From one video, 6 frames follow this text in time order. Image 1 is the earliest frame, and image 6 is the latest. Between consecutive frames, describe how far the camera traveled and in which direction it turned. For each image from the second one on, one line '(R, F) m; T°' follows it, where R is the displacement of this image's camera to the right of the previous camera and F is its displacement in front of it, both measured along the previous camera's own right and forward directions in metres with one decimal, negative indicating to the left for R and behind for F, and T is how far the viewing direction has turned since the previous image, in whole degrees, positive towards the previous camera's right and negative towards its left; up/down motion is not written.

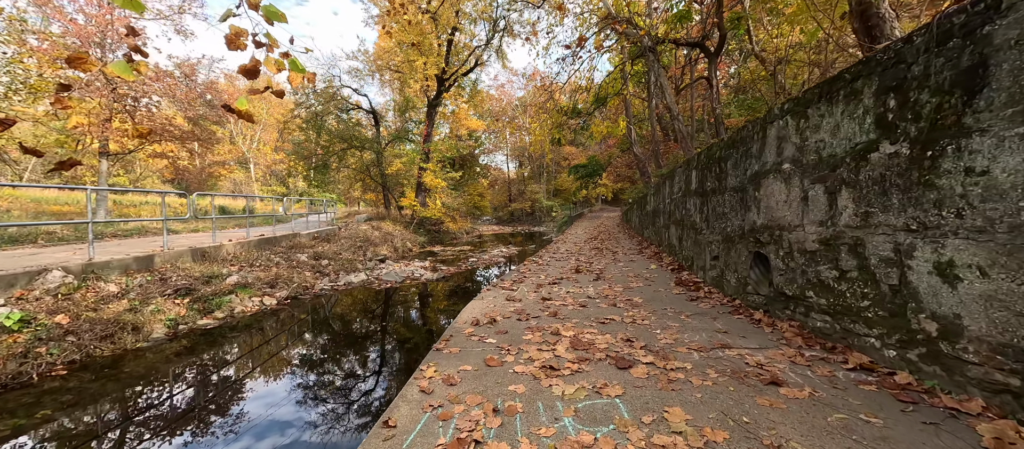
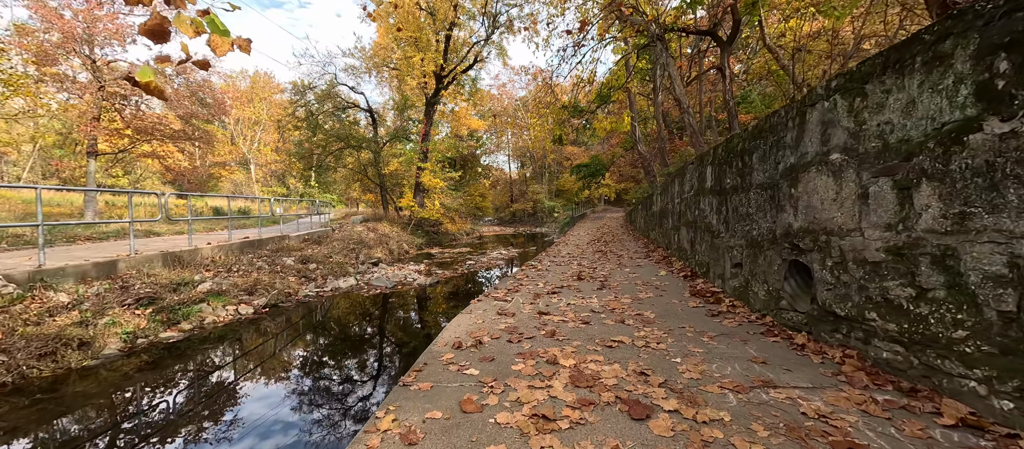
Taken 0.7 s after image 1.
(+0.1, +0.5) m; 0°
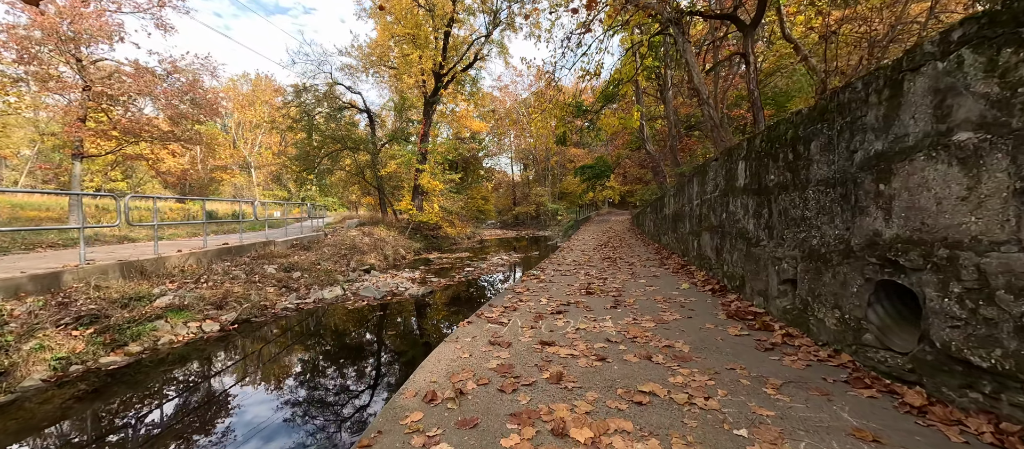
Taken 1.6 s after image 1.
(+0.1, +0.7) m; 0°
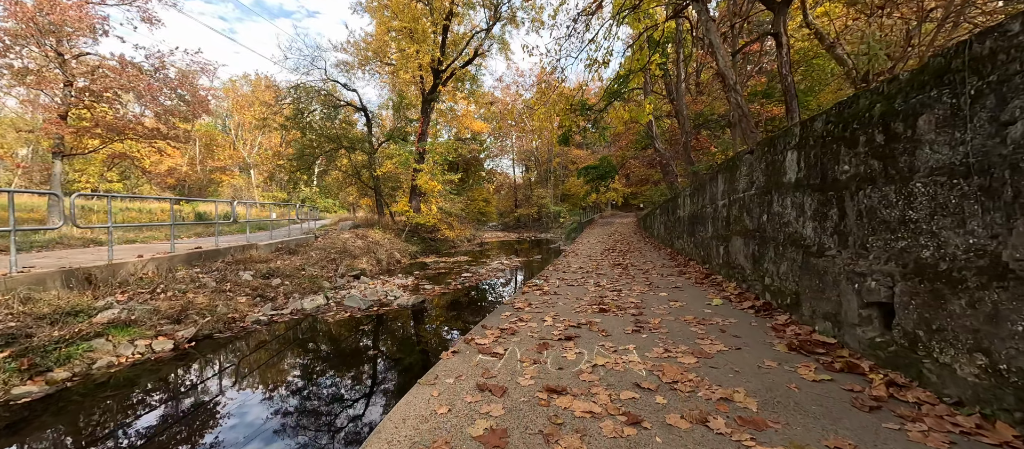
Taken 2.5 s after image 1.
(0.0, +0.7) m; 0°
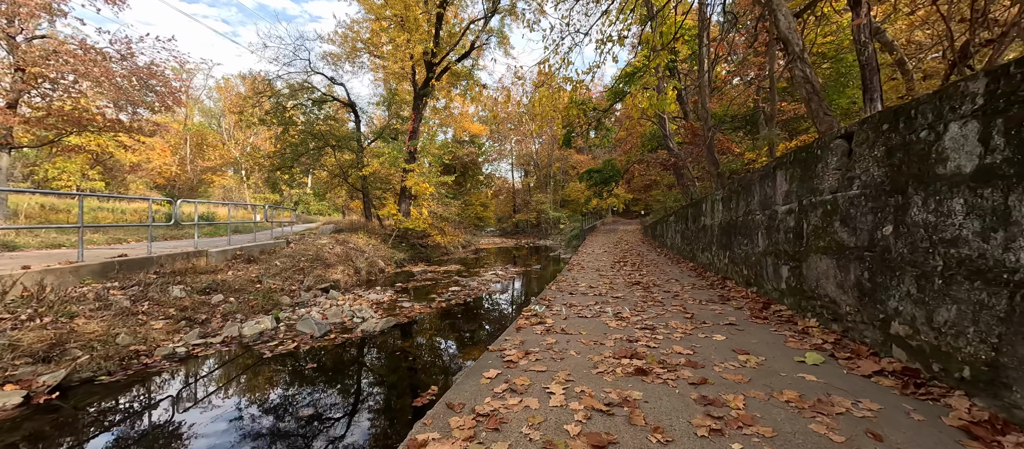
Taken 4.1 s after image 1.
(+0.1, +1.3) m; 0°
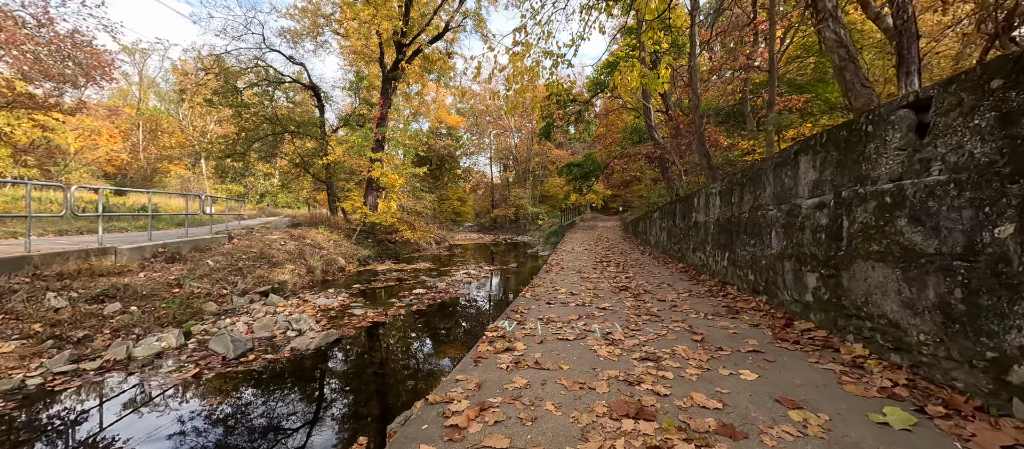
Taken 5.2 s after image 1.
(+0.1, +0.9) m; +3°
